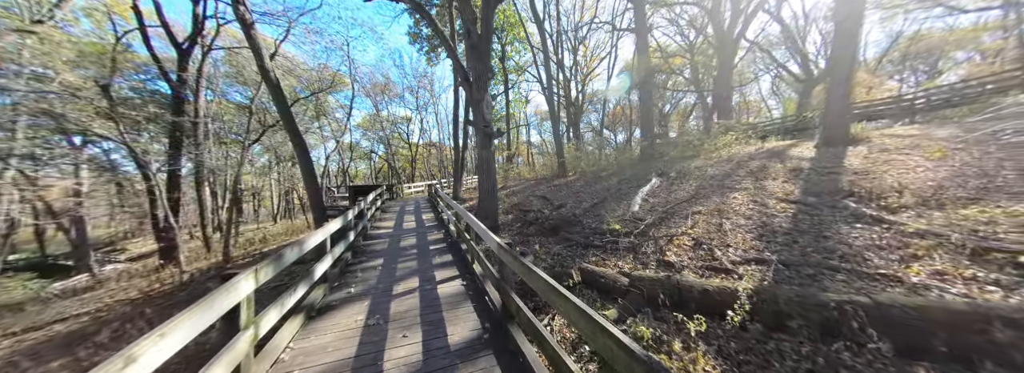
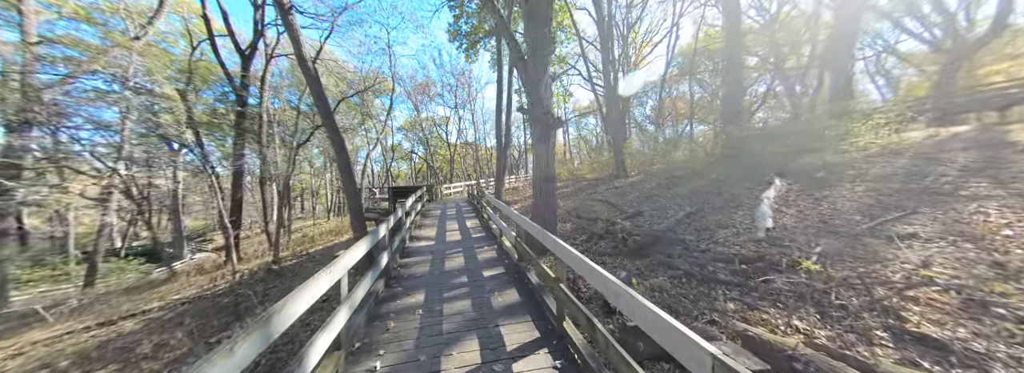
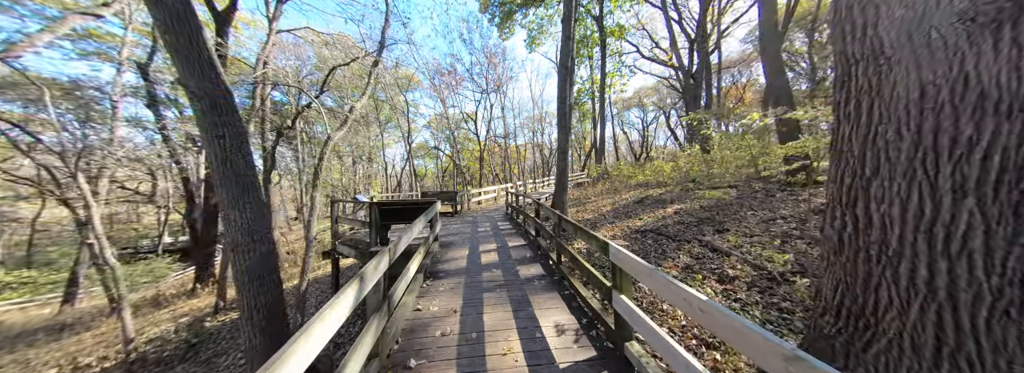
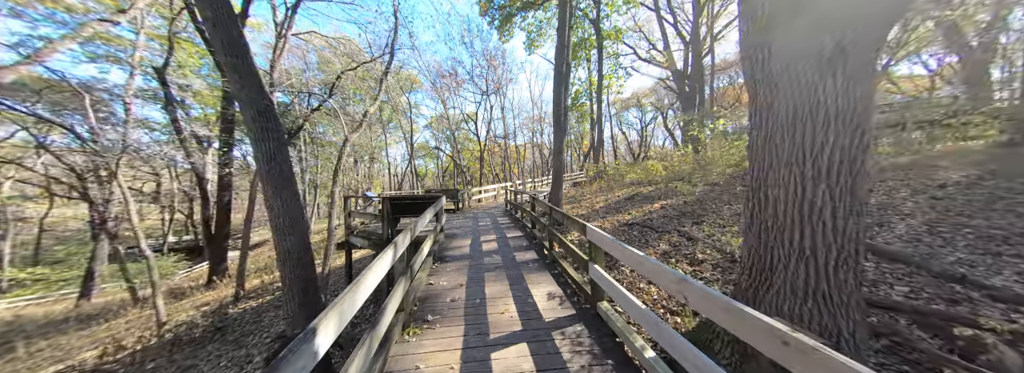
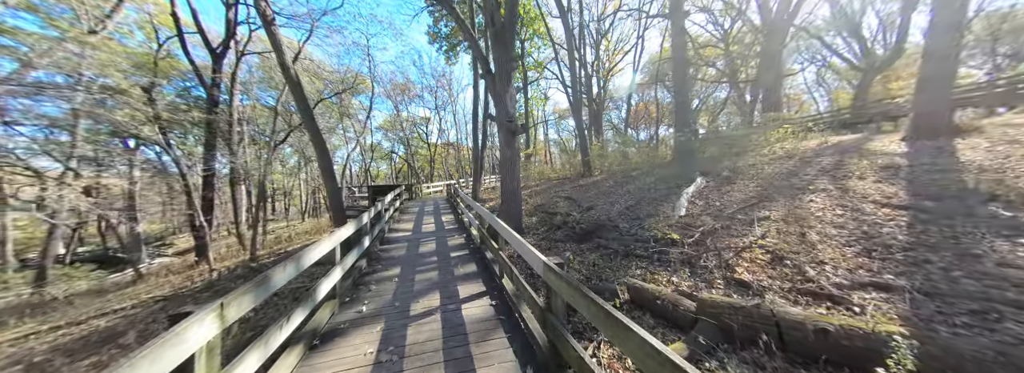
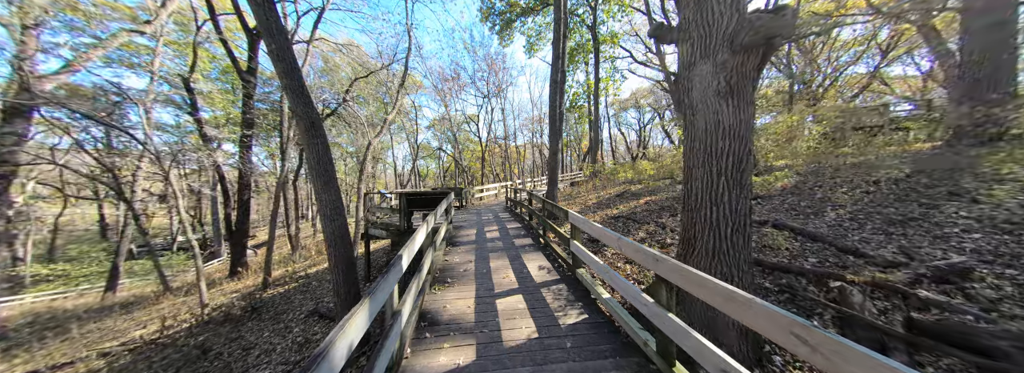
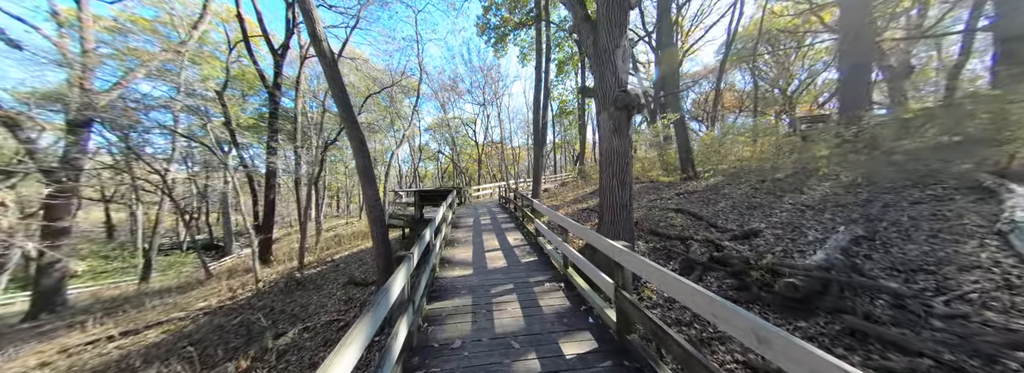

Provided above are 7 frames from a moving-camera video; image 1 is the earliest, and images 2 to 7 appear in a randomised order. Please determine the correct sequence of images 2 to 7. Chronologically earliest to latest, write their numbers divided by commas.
5, 2, 7, 6, 4, 3
